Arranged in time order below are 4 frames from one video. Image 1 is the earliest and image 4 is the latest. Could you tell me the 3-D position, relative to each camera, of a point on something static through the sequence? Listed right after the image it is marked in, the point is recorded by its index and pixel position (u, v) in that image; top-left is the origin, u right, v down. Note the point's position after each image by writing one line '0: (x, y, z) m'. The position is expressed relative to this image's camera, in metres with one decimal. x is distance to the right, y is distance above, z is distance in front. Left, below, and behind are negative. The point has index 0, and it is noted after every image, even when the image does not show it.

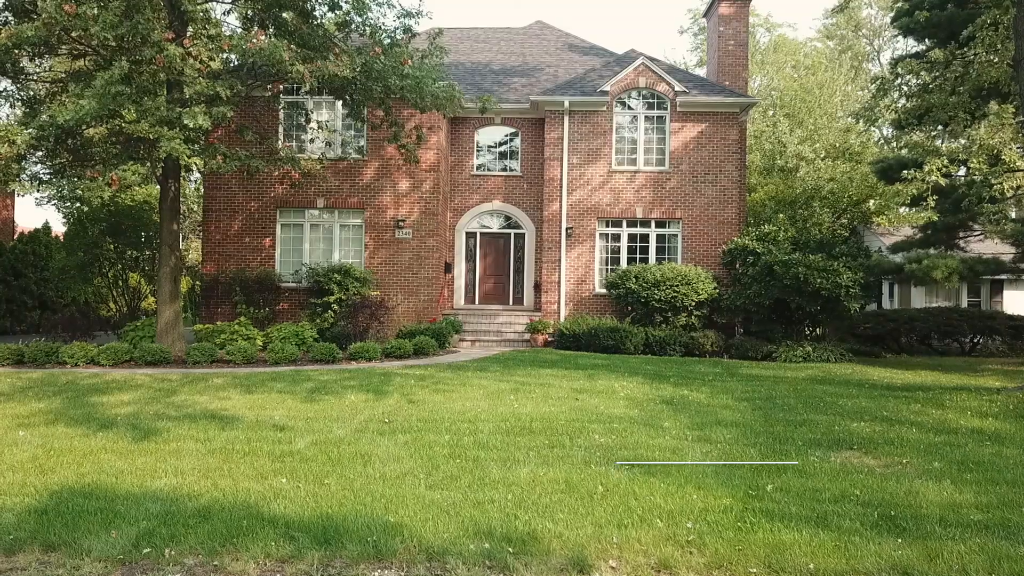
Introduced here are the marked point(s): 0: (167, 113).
0: (-3.8, +1.9, +11.7) m
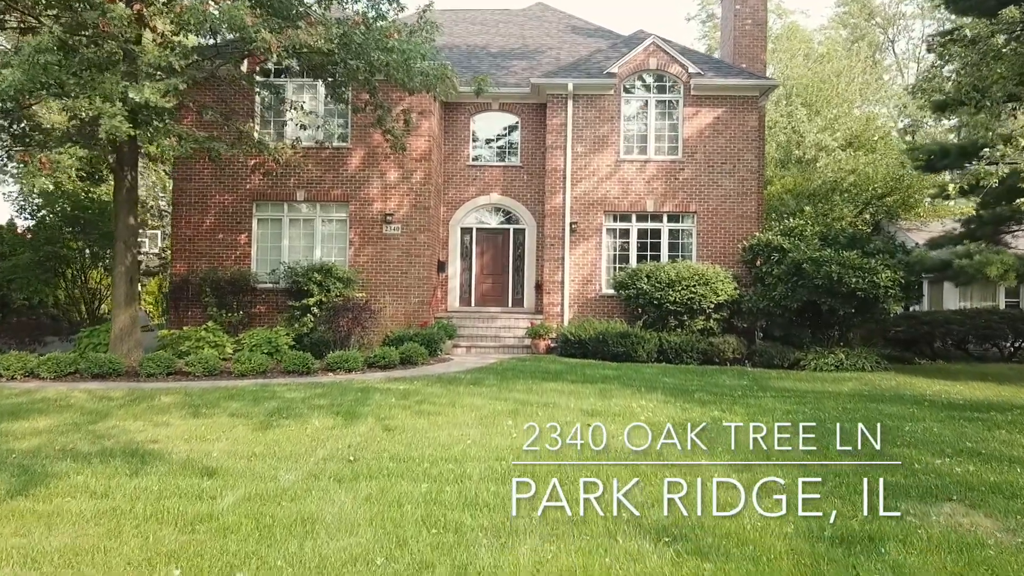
0: (-3.8, +1.9, +10.1) m
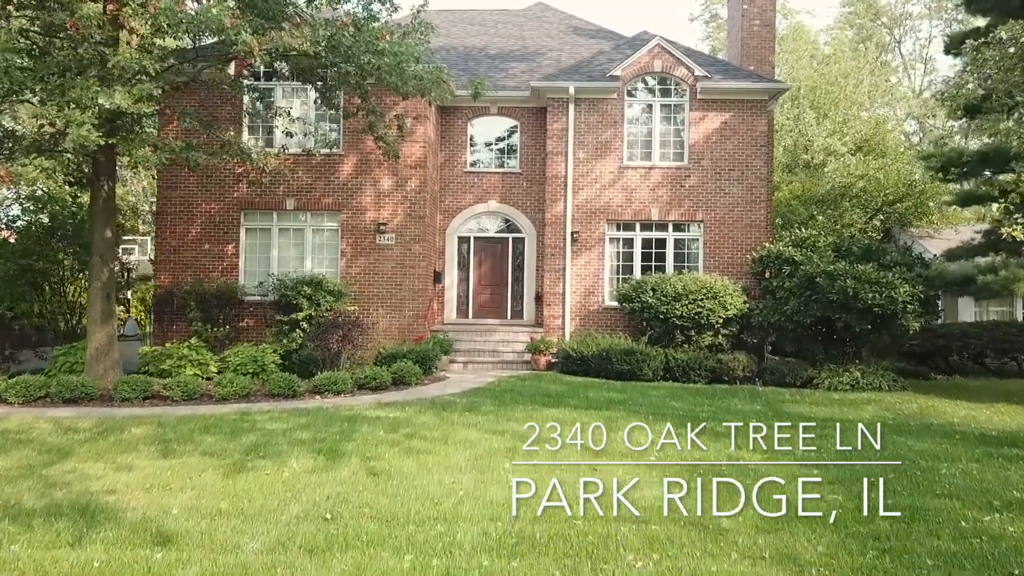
0: (-3.8, +1.7, +9.4) m
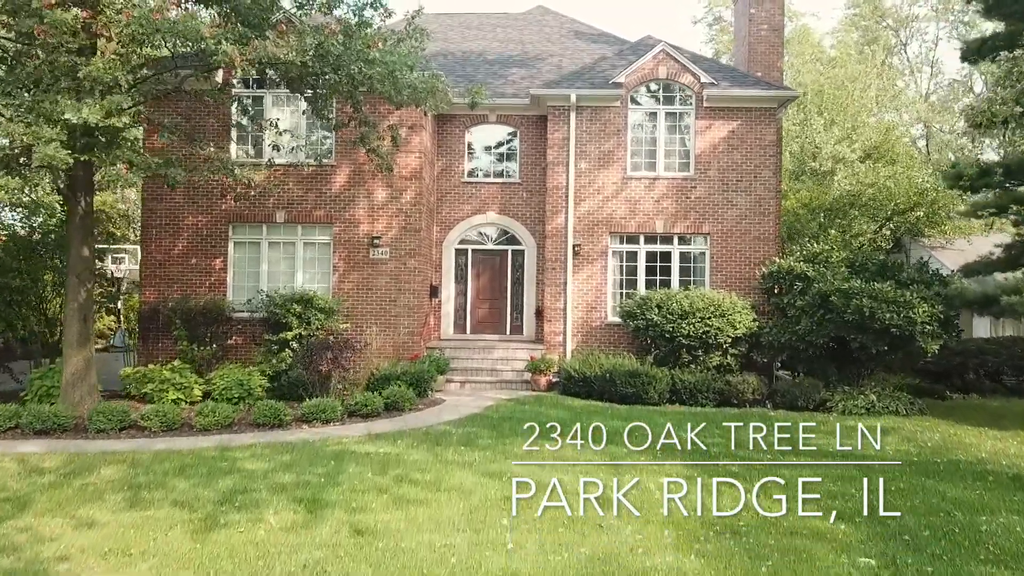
0: (-3.8, +1.5, +8.8) m
